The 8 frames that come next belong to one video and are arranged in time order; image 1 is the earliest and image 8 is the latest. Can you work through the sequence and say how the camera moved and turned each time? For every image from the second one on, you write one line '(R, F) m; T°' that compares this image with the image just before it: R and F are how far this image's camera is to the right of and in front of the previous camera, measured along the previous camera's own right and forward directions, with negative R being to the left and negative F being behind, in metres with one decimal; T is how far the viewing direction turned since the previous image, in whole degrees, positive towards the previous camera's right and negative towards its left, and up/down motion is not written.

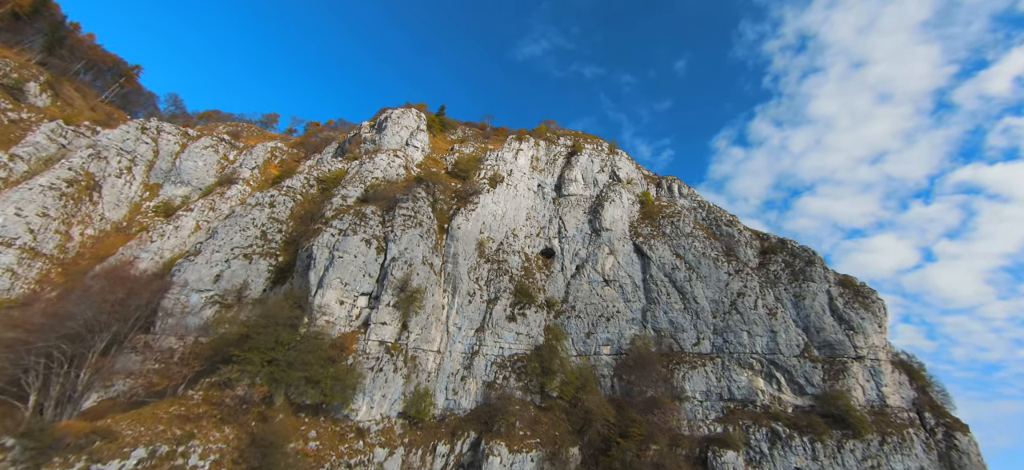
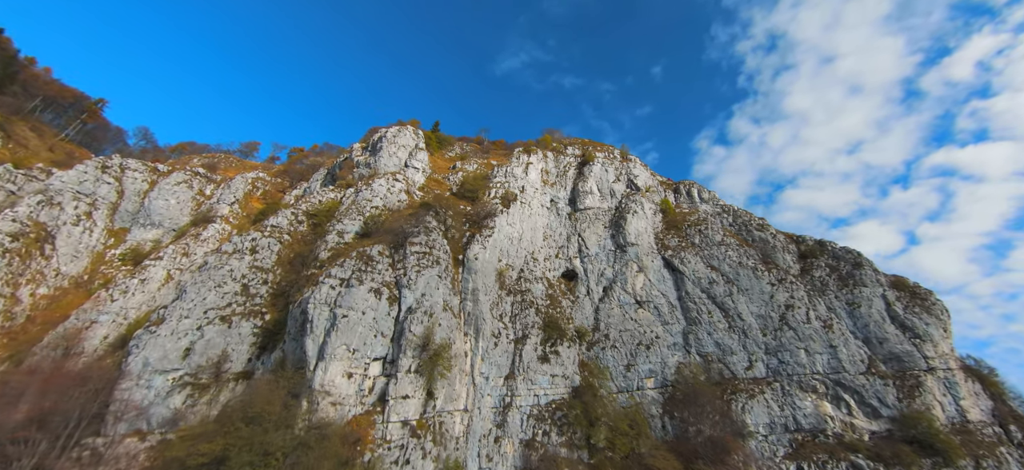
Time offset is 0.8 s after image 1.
(-3.4, +6.2) m; +1°
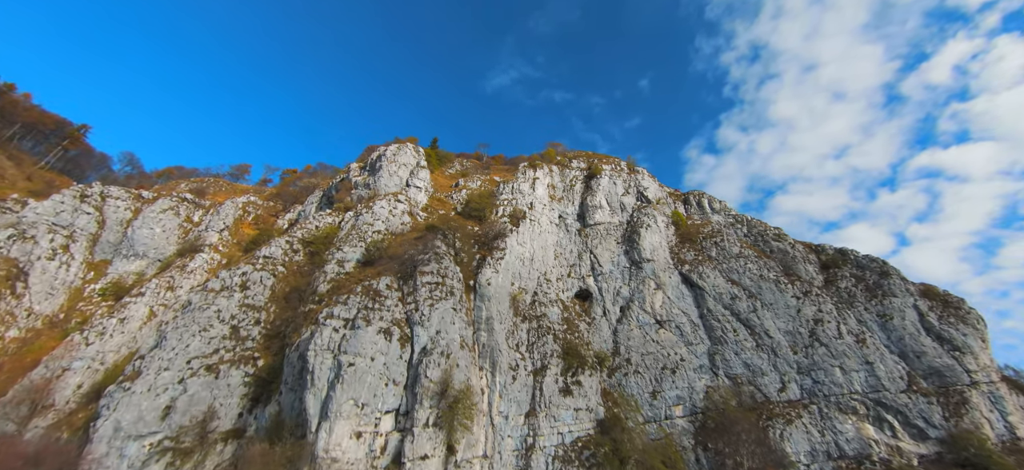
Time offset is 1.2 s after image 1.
(-1.8, +2.9) m; +1°
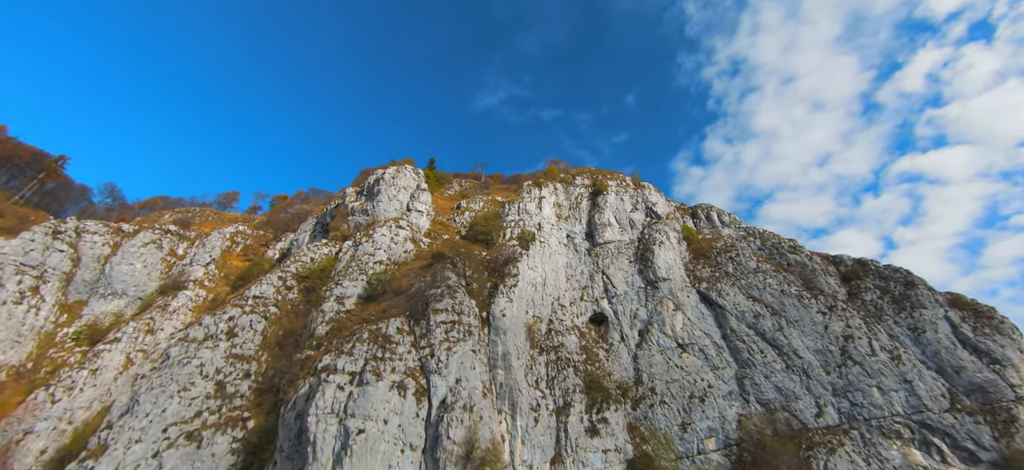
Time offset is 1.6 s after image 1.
(-1.8, +2.8) m; +1°
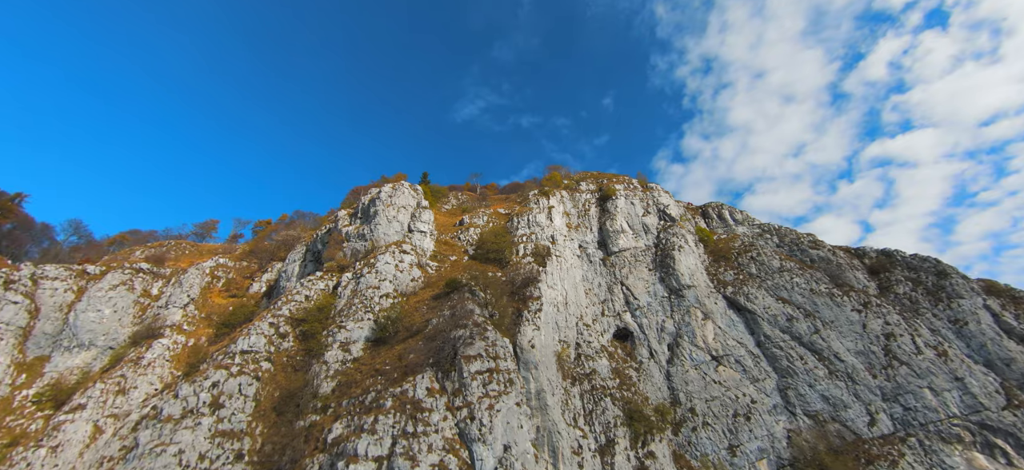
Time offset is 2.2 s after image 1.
(-2.6, +3.8) m; +2°
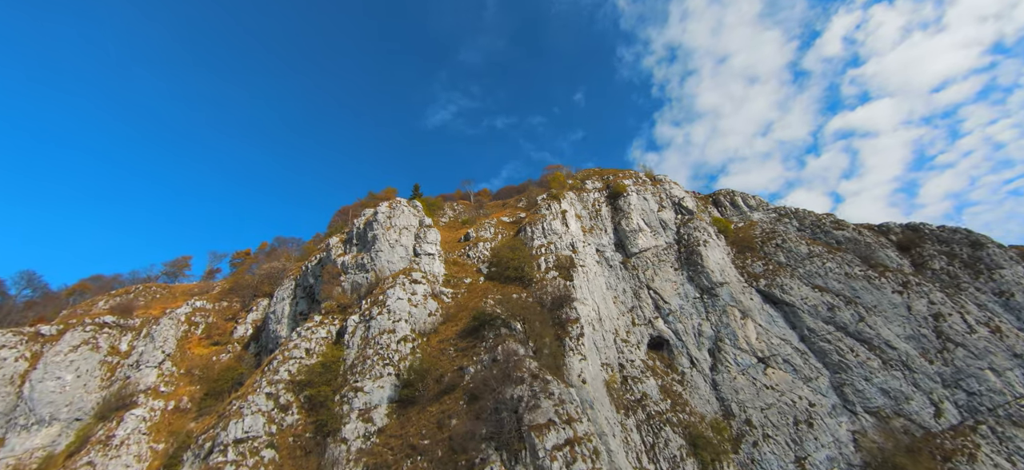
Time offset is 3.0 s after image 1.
(-3.1, +4.4) m; +2°
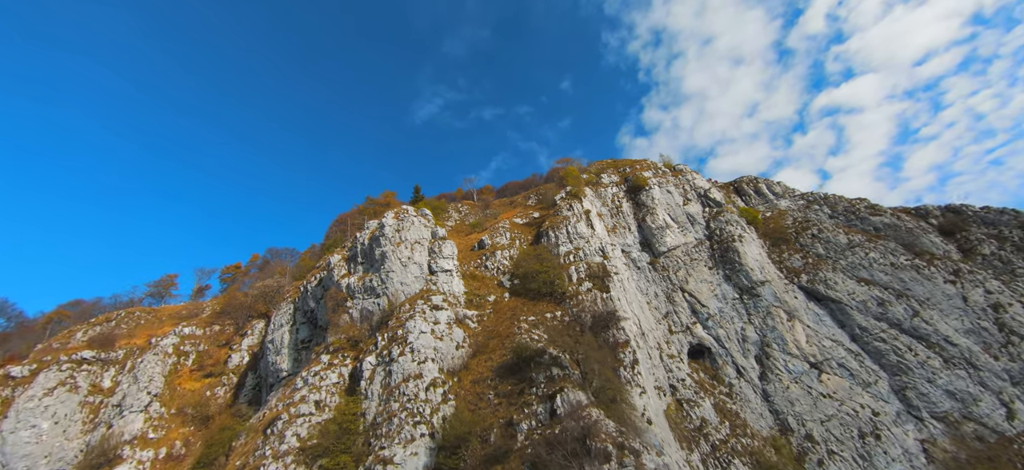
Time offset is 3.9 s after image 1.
(-2.6, +4.0) m; +1°
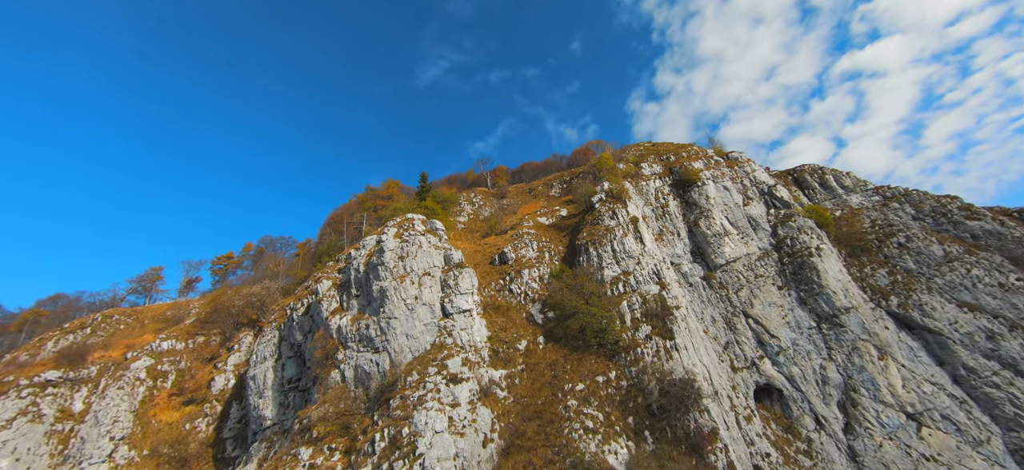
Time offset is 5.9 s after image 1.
(-2.0, +7.2) m; -1°
